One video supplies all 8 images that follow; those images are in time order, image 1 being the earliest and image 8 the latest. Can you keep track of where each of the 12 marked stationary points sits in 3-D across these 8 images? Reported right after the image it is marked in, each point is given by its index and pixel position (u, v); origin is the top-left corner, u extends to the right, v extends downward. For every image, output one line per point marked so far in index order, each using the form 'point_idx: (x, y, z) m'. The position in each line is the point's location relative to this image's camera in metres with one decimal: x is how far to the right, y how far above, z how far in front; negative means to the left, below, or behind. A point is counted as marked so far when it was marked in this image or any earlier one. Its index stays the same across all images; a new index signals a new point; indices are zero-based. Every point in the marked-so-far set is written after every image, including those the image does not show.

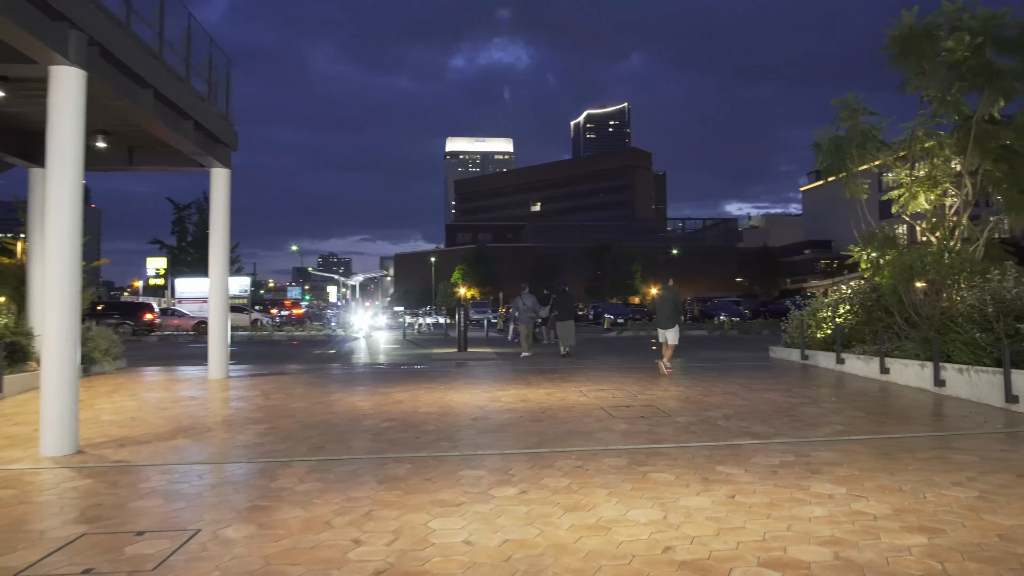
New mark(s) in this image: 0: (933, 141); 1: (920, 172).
0: (+8.5, +3.0, +14.2) m
1: (+8.3, +2.4, +14.4) m
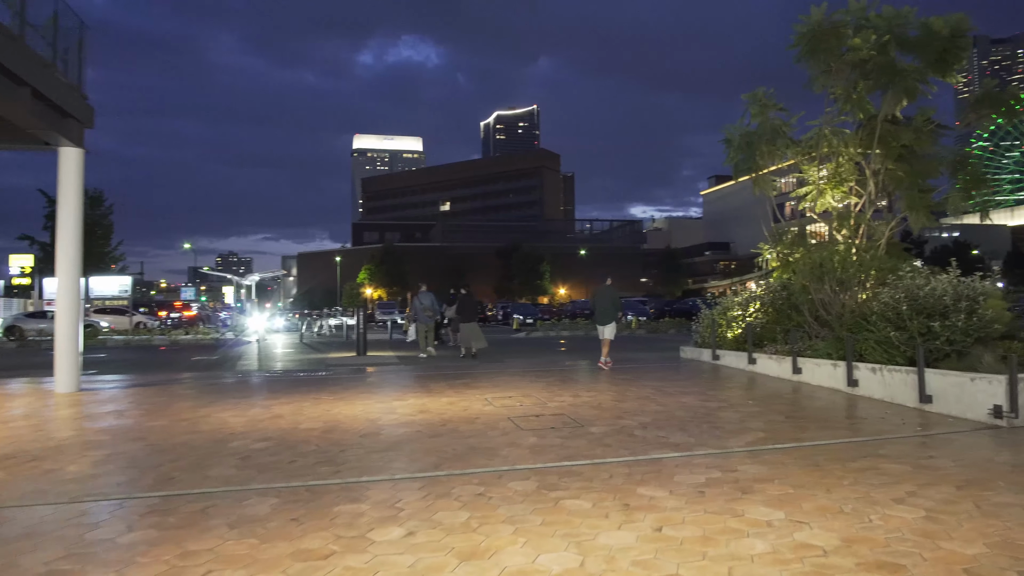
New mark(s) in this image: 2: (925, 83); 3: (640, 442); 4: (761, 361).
0: (+6.6, +3.0, +14.2) m
1: (+6.4, +2.4, +14.3) m
2: (+7.8, +3.9, +13.3) m
3: (+1.3, -1.6, +7.4) m
4: (+4.6, -1.4, +13.0) m
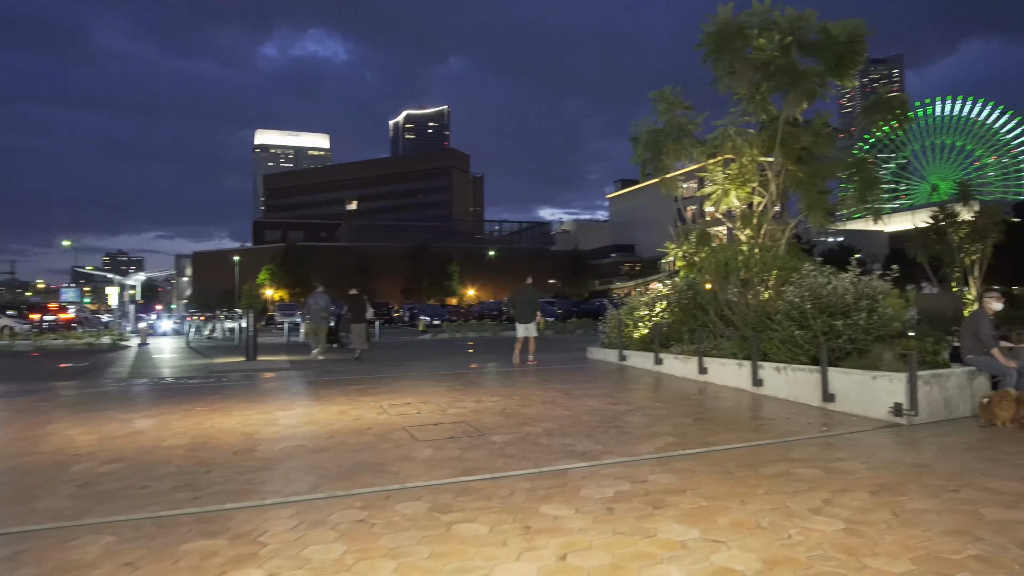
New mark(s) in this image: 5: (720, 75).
0: (+4.7, +3.0, +14.3) m
1: (+4.4, +2.4, +14.4) m
2: (+5.9, +3.9, +13.5) m
3: (+0.3, -1.6, +6.8) m
4: (+2.8, -1.3, +12.9) m
5: (+4.2, +4.3, +14.2) m
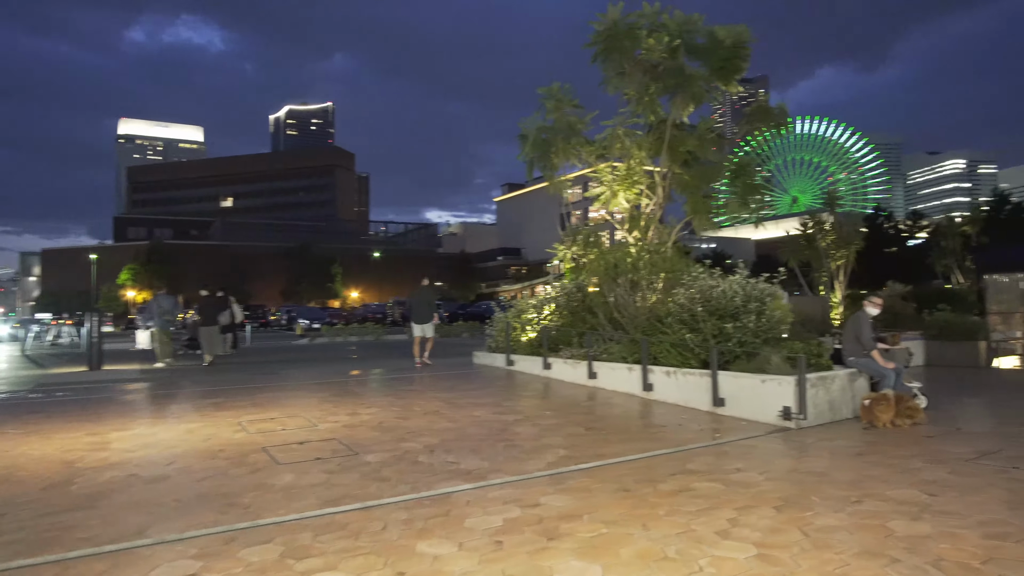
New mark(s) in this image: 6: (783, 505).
0: (+2.4, +3.0, +14.1) m
1: (+2.1, +2.4, +14.2) m
2: (+3.8, +3.8, +13.6) m
3: (-0.8, -1.6, +6.1) m
4: (+0.8, -1.4, +12.4) m
5: (+1.9, +4.2, +14.0) m
6: (+1.9, -1.5, +5.0) m
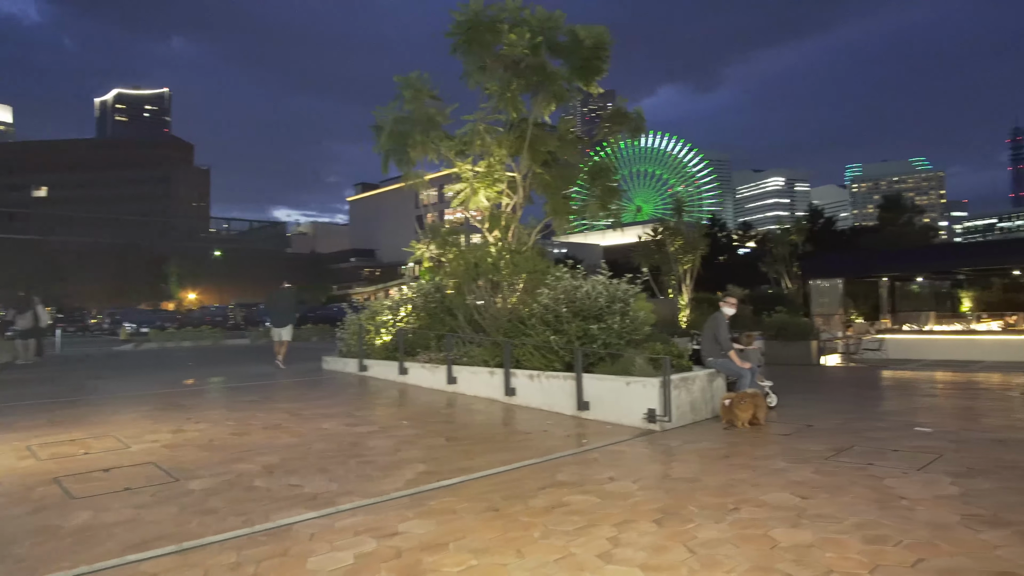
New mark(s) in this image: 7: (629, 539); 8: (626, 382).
0: (-0.4, +2.9, +13.7) m
1: (-0.6, +2.3, +13.7) m
2: (+1.1, +3.8, +13.5) m
3: (-1.8, -1.6, +5.2) m
4: (-1.6, -1.4, +11.7) m
5: (-0.8, +4.2, +13.5) m
6: (+1.0, -1.5, +4.6) m
7: (+0.7, -1.5, +4.2) m
8: (+1.3, -1.1, +8.2) m
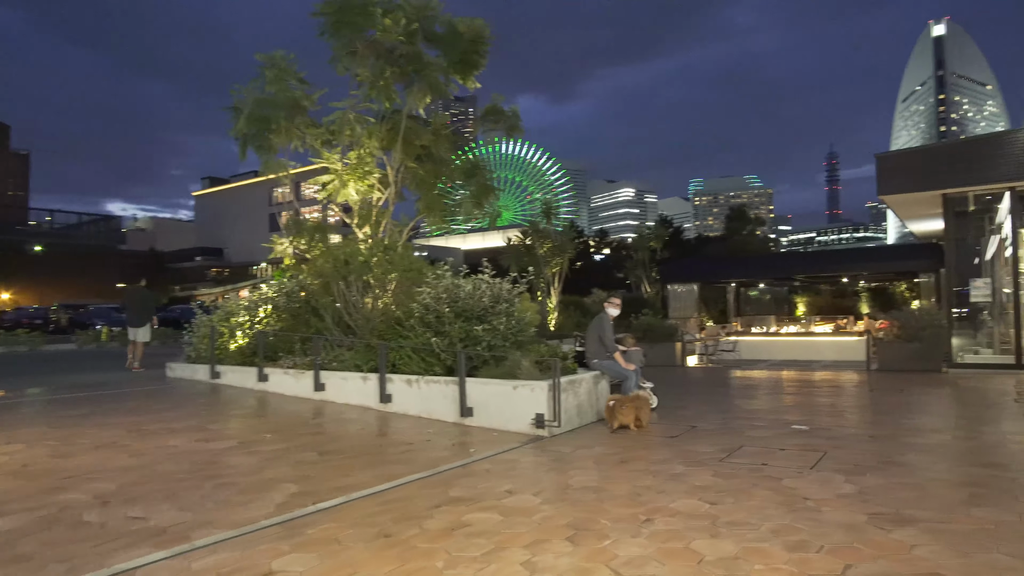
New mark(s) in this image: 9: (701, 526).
0: (-2.7, +3.0, +12.9) m
1: (-3.0, +2.3, +12.8) m
2: (-1.2, +3.8, +12.9) m
3: (-2.5, -1.5, +4.2) m
4: (-3.6, -1.3, +10.7) m
5: (-3.1, +4.2, +12.6) m
6: (+0.4, -1.5, +4.2) m
7: (+0.2, -1.5, +3.8) m
8: (0.0, -1.1, +7.8) m
9: (+1.2, -1.5, +4.4) m
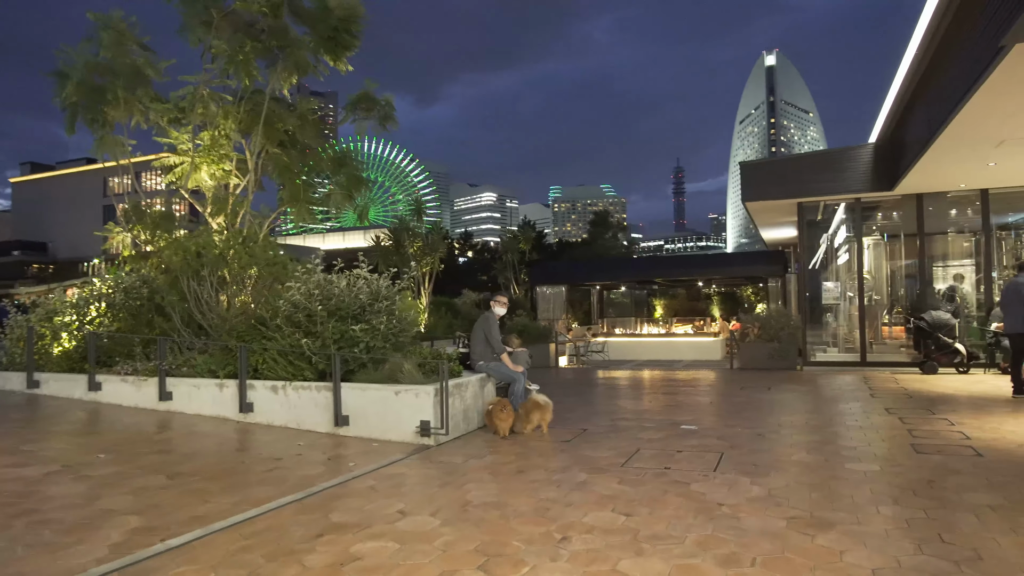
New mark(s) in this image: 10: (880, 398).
0: (-4.8, +3.0, +11.6) m
1: (-5.1, +2.4, +11.5) m
2: (-3.3, +3.8, +11.9) m
3: (-2.9, -1.4, +3.1) m
4: (-5.3, -1.3, +9.2) m
5: (-5.1, +4.3, +11.3) m
6: (-0.1, -1.4, +3.6) m
7: (-0.2, -1.4, +3.2) m
8: (-1.2, -1.0, +7.1) m
9: (+0.6, -1.4, +4.0) m
10: (+5.3, -1.6, +10.2) m
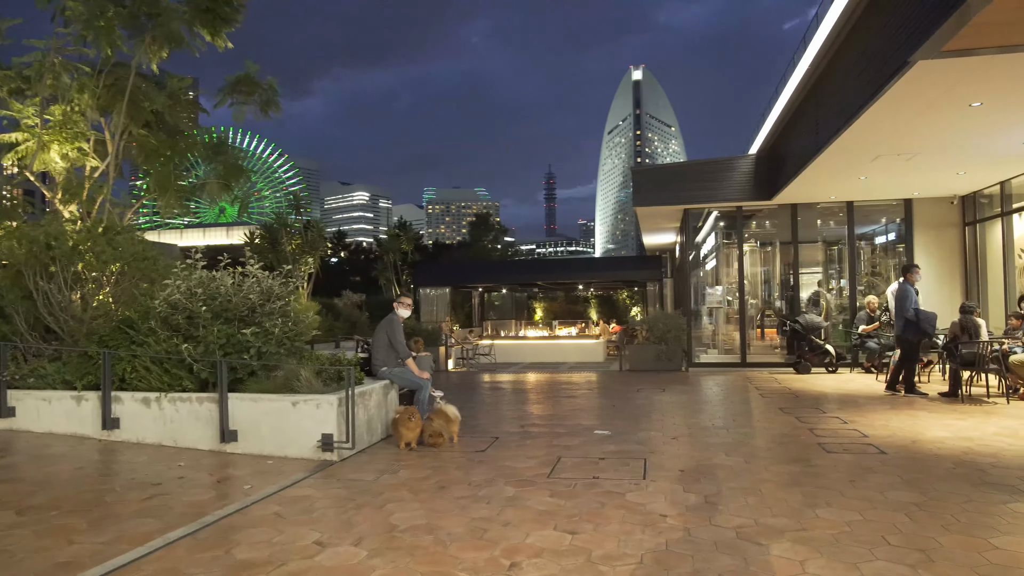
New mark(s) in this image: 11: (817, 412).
0: (-6.3, +3.0, +10.2) m
1: (-6.6, +2.4, +10.0) m
2: (-4.9, +3.8, +10.8) m
3: (-3.0, -1.4, +2.1) m
4: (-6.4, -1.2, +7.7) m
5: (-6.5, +4.3, +9.8) m
6: (-0.3, -1.4, +3.2) m
7: (-0.4, -1.4, +2.7) m
8: (-2.0, -1.0, +6.4) m
9: (+0.3, -1.4, +3.6) m
10: (+3.8, -1.7, +10.6) m
11: (+3.8, -1.6, +8.9) m
